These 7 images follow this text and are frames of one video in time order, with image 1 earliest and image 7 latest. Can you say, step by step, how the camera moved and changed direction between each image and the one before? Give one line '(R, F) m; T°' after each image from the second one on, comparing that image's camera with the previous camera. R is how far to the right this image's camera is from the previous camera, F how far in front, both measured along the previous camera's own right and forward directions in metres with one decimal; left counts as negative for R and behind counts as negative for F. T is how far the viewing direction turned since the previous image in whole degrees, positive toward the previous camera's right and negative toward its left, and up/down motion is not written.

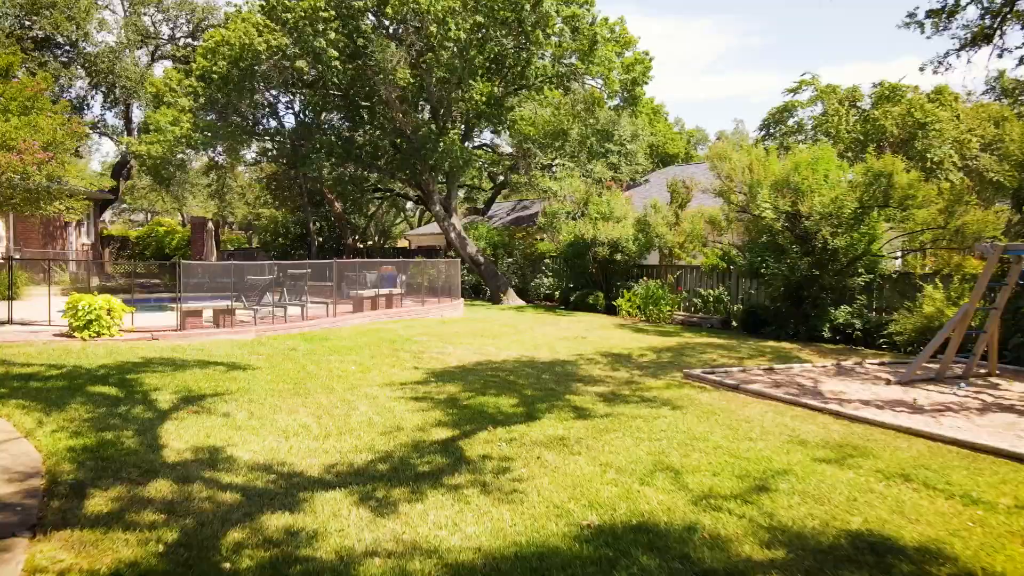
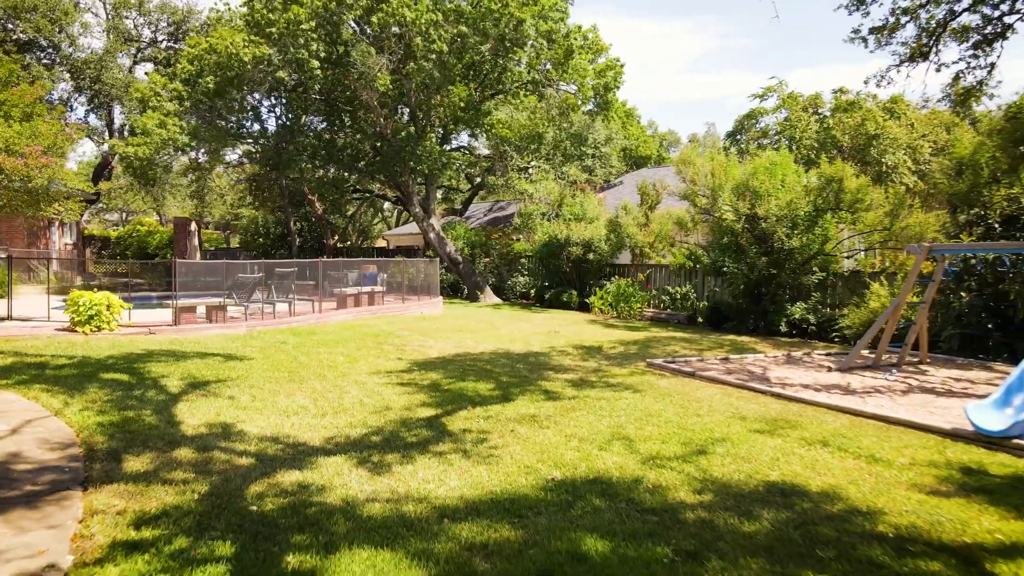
(0.0, -0.7) m; +2°
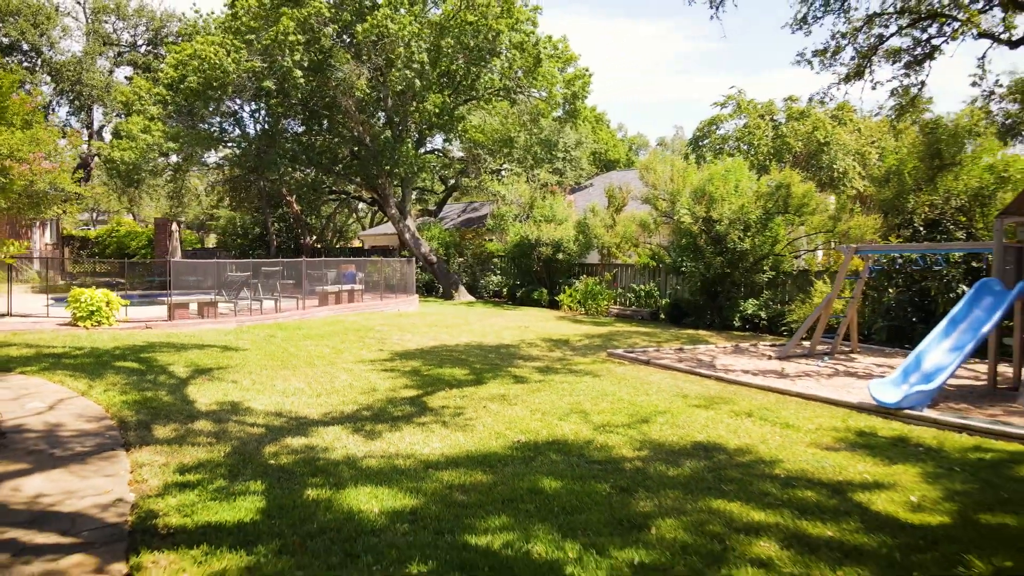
(0.0, -0.9) m; +2°
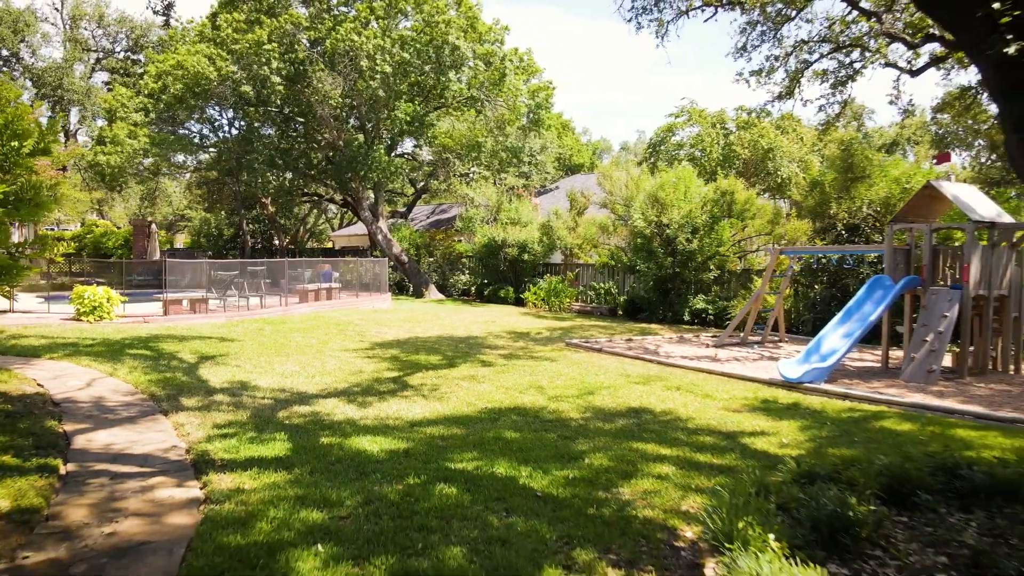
(0.0, -1.2) m; +3°
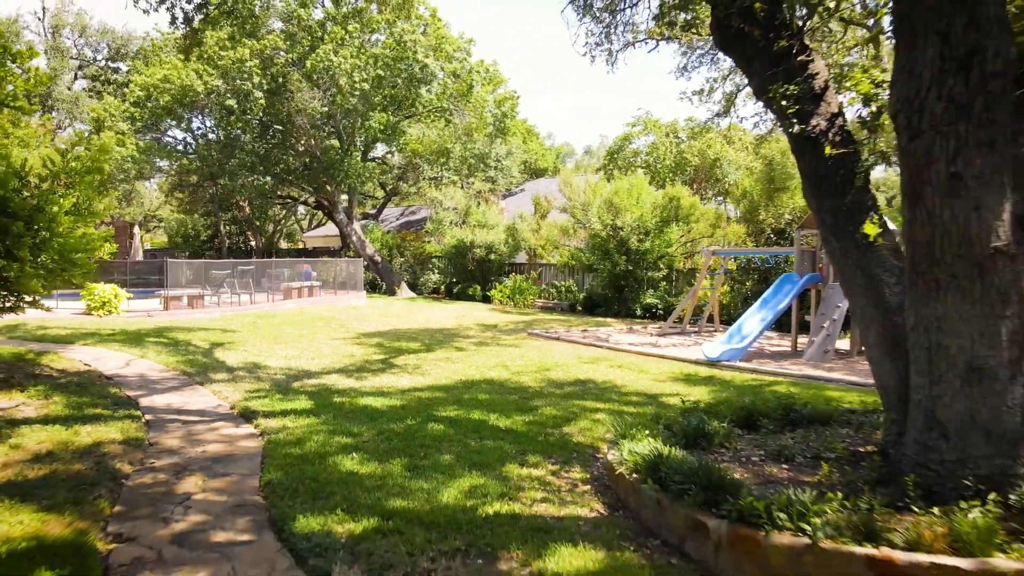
(0.0, -1.5) m; +3°
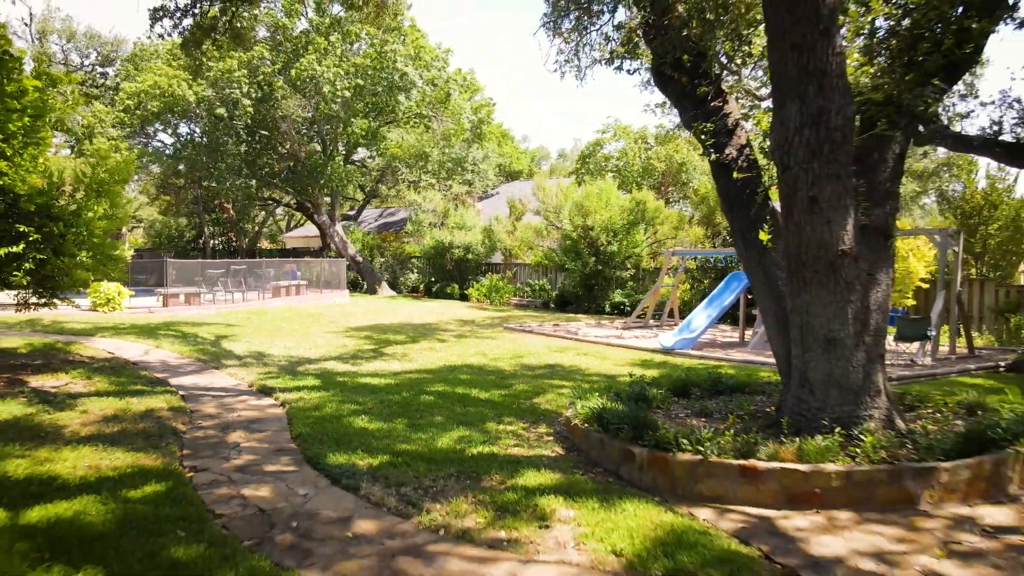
(0.0, -1.1) m; +2°
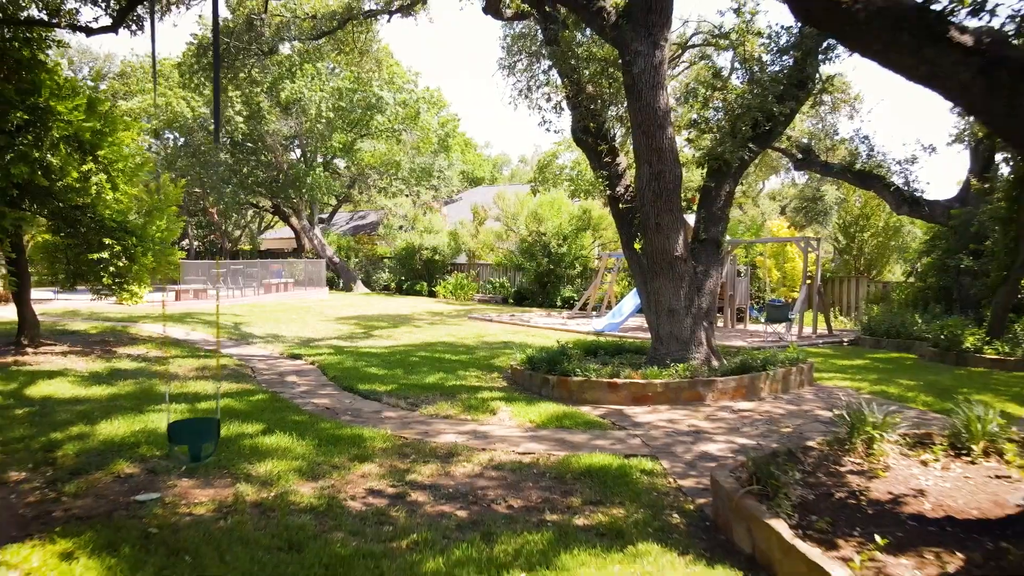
(0.0, -2.6) m; +3°
